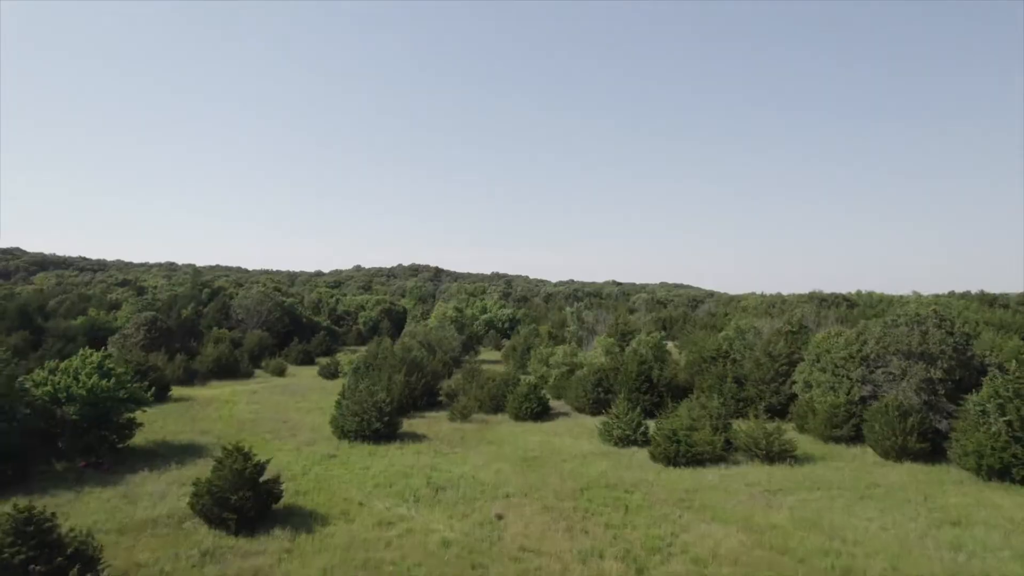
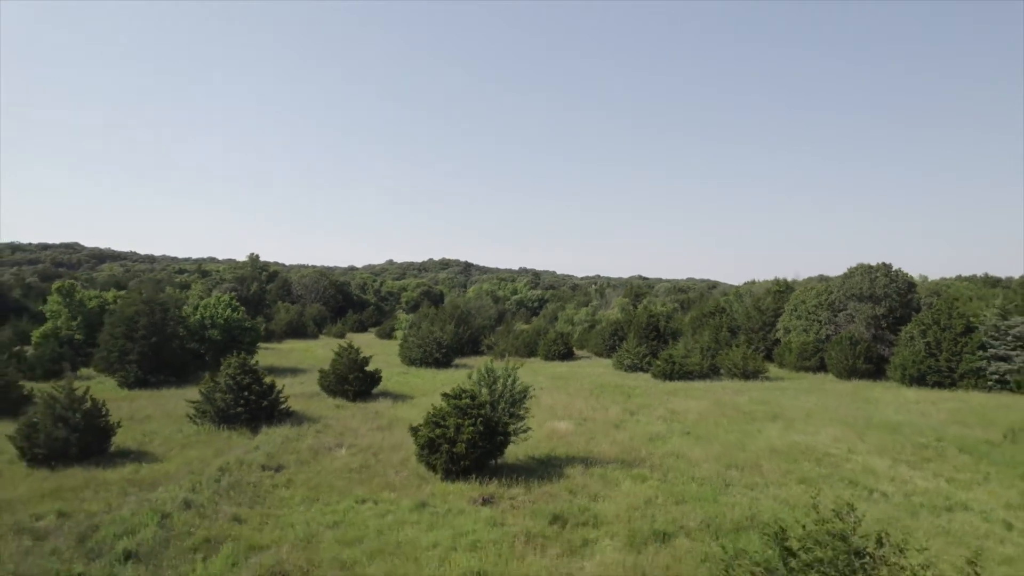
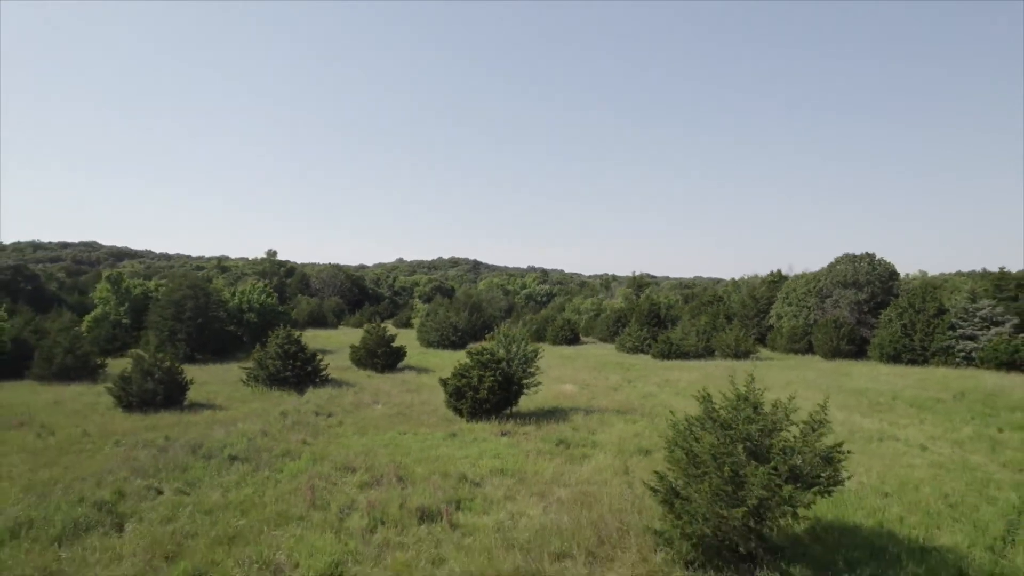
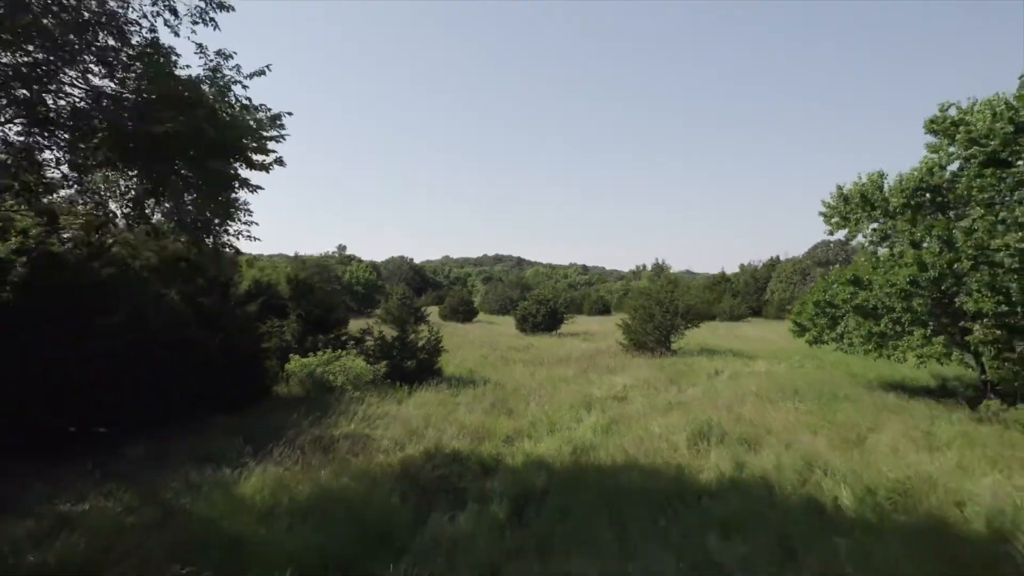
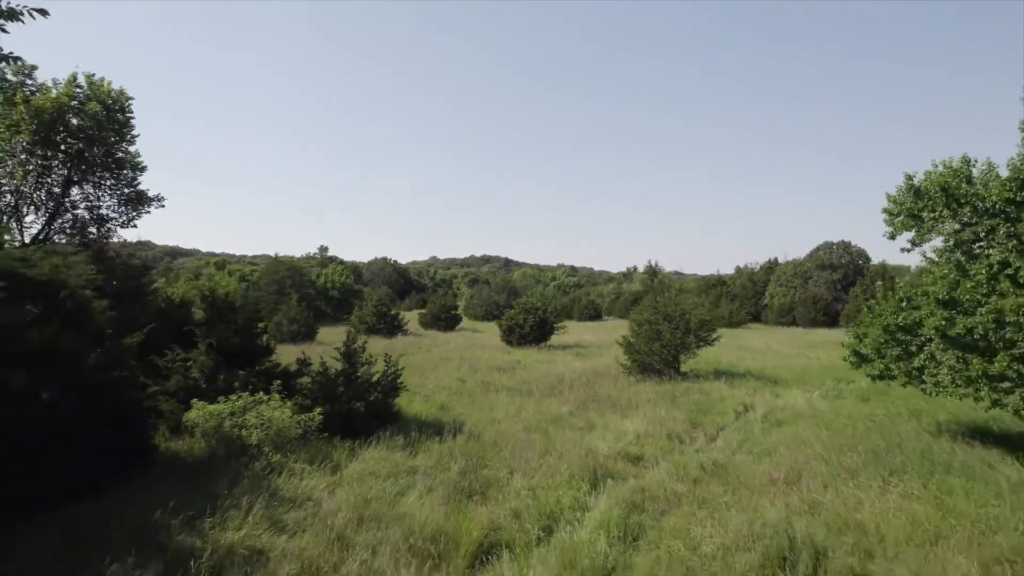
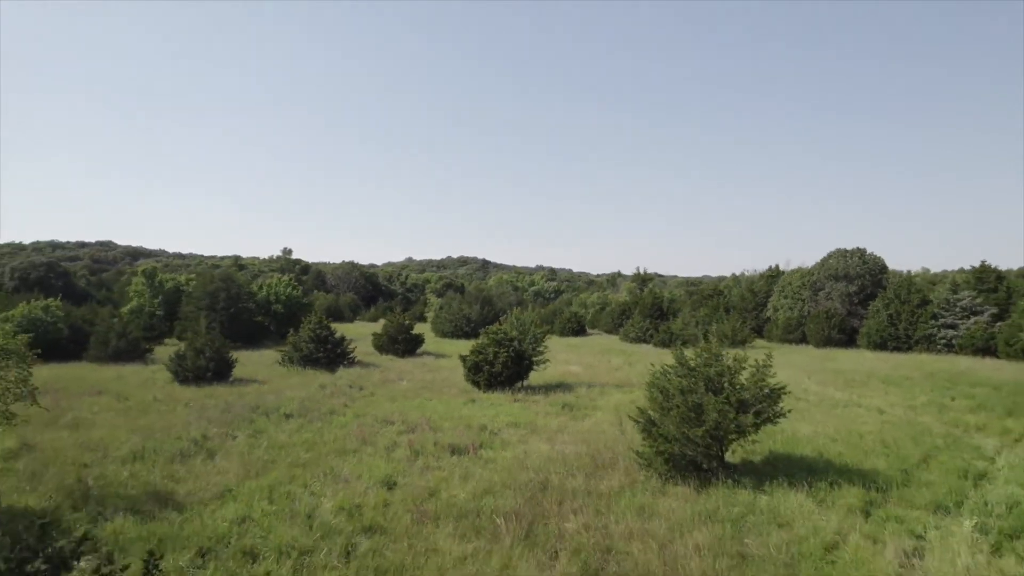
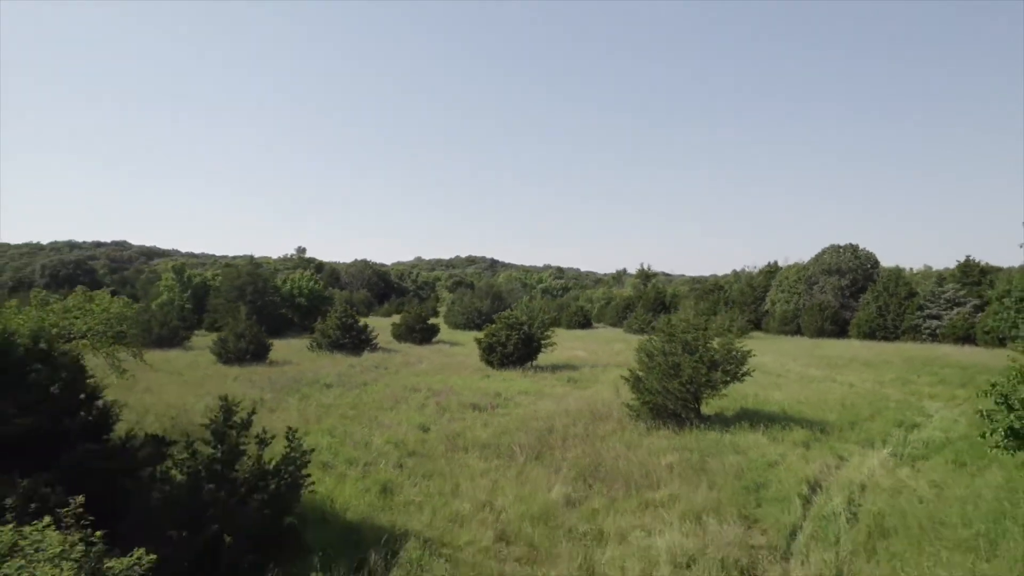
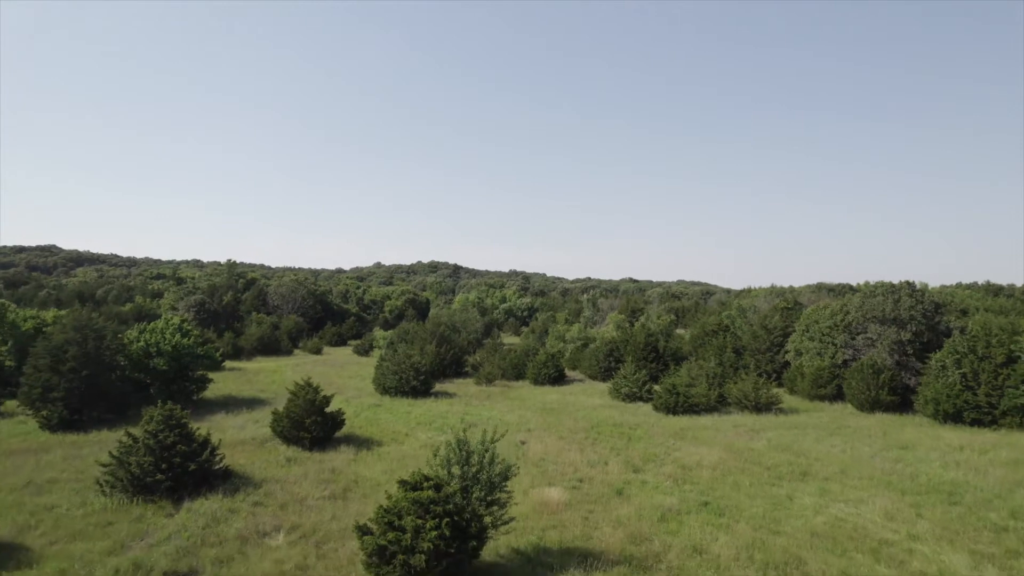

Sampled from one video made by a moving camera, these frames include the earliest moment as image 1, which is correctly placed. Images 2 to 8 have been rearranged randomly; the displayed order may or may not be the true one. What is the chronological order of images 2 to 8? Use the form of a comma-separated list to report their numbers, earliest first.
8, 2, 3, 6, 7, 5, 4
